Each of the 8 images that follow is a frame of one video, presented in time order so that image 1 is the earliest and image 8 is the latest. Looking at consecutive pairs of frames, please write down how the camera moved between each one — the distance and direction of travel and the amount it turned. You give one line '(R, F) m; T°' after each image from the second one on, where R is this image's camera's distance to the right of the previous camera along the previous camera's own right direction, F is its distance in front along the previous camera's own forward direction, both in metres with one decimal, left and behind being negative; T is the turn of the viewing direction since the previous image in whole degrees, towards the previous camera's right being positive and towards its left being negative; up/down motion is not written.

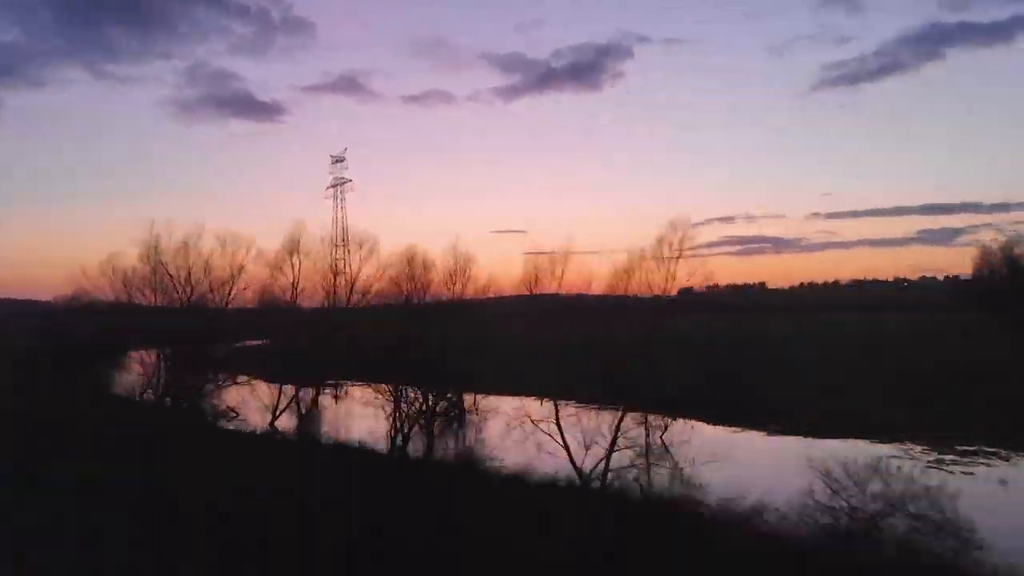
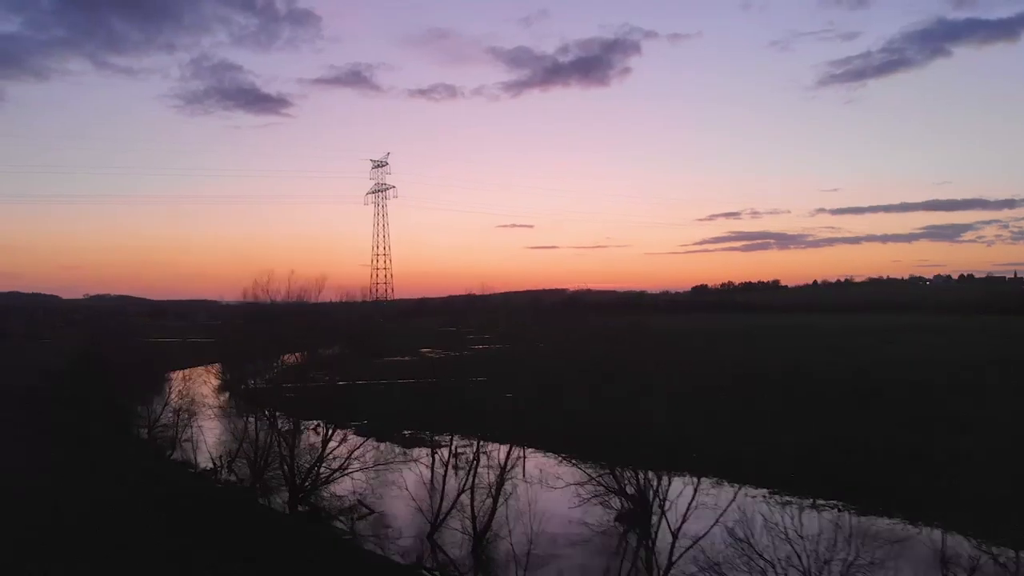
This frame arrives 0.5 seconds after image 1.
(-1.6, +1.5) m; 0°
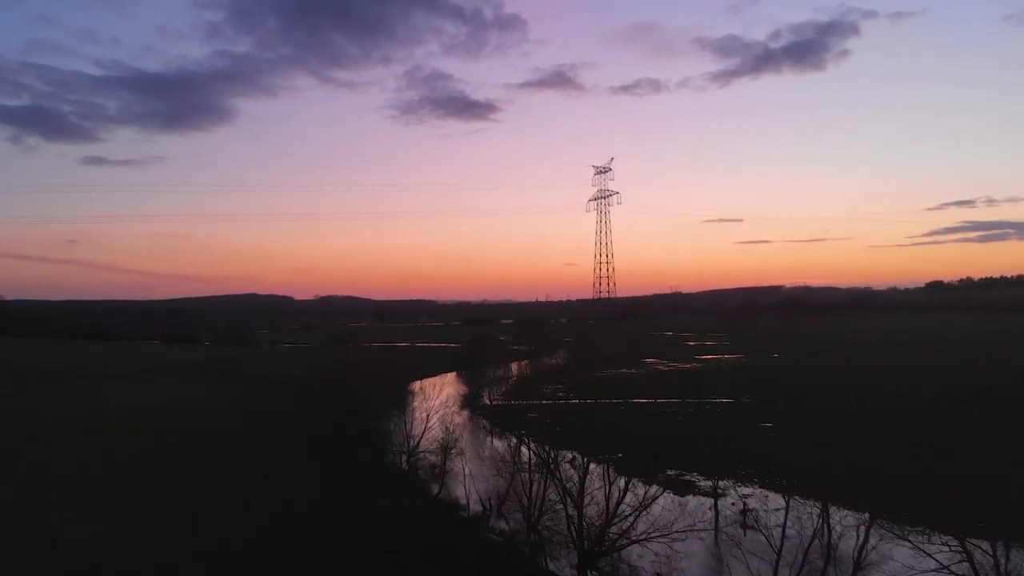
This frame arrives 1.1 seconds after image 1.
(-0.9, +0.7) m; -15°
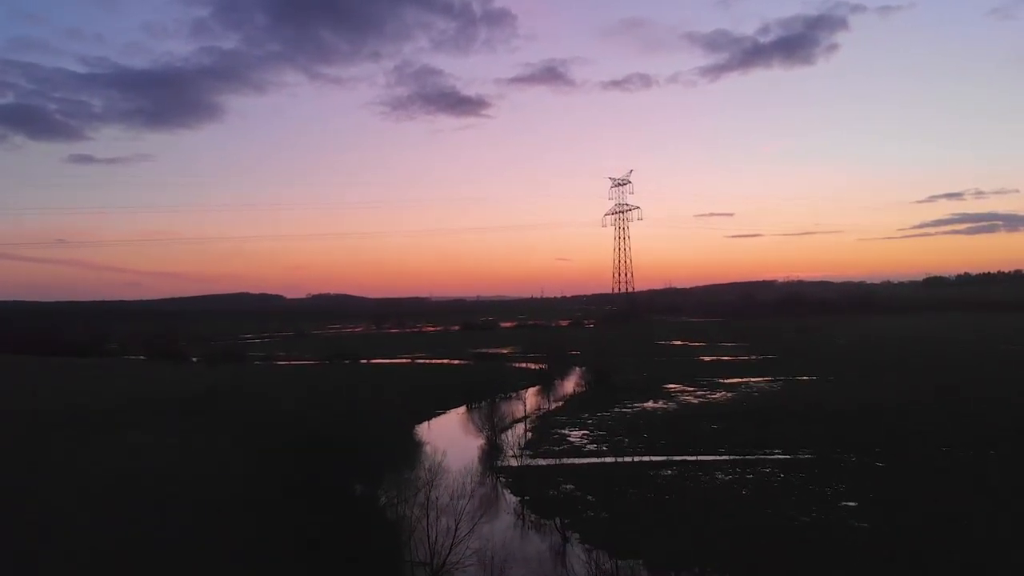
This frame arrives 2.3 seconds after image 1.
(-0.6, +2.0) m; +1°
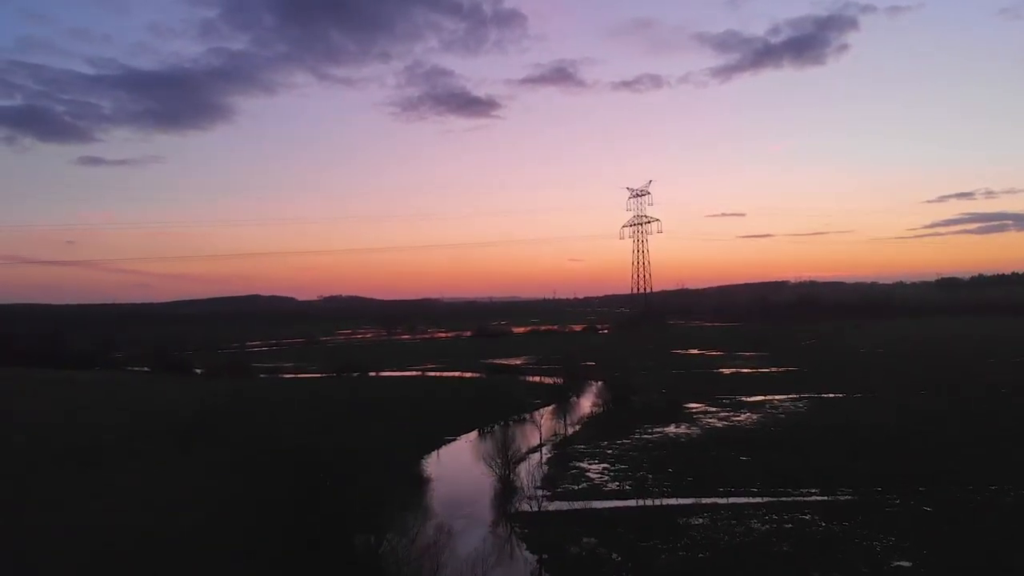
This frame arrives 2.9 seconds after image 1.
(-0.1, +1.0) m; -1°
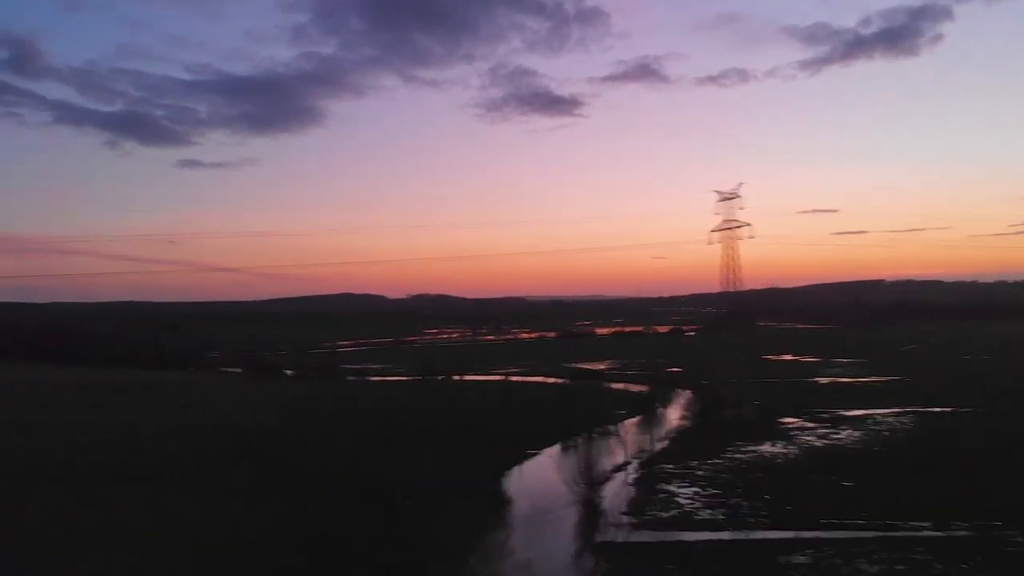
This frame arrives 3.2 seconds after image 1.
(0.0, +0.6) m; -6°
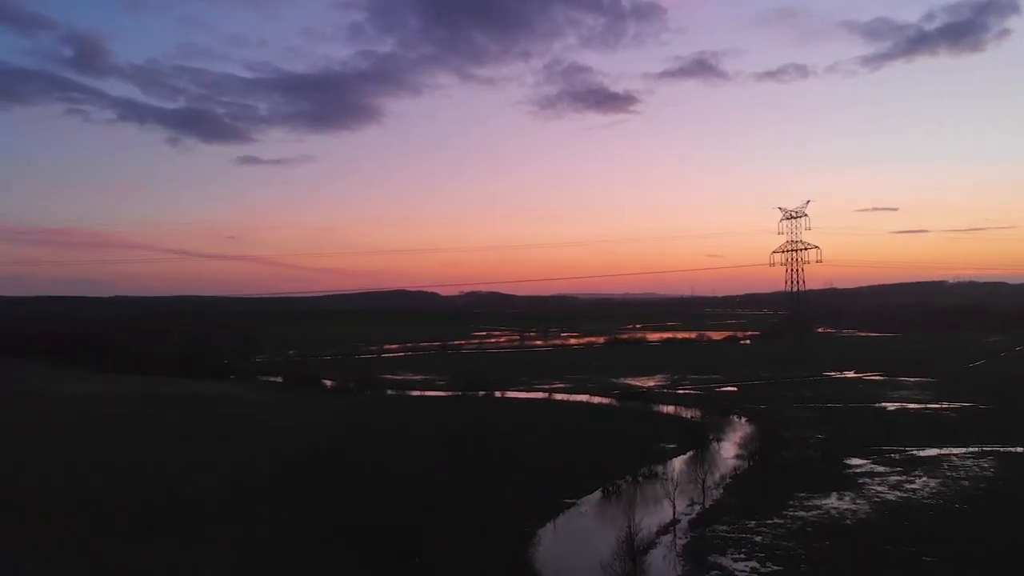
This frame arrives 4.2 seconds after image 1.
(+0.3, +1.6) m; -4°
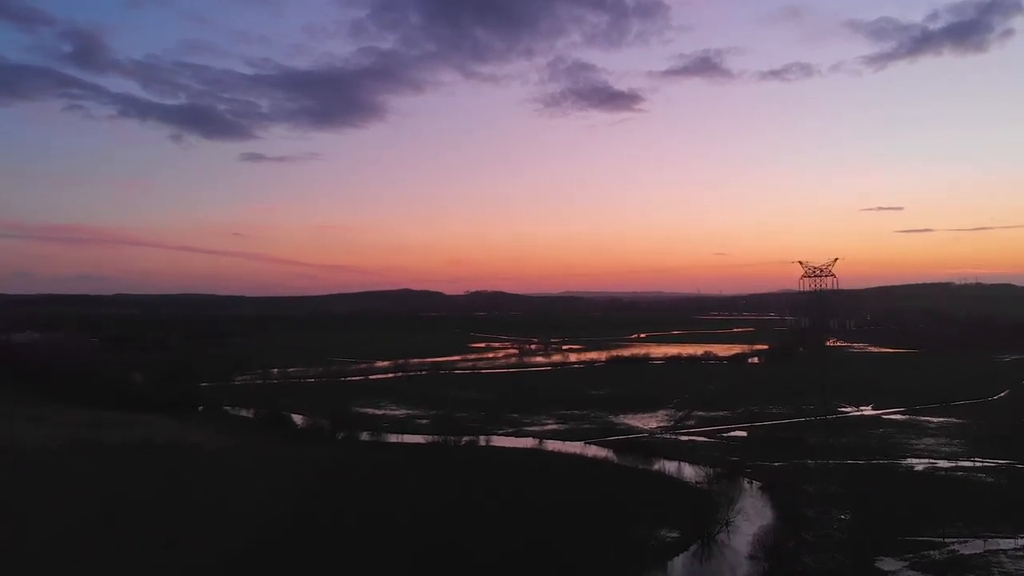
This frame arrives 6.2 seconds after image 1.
(+0.7, +3.2) m; 0°
